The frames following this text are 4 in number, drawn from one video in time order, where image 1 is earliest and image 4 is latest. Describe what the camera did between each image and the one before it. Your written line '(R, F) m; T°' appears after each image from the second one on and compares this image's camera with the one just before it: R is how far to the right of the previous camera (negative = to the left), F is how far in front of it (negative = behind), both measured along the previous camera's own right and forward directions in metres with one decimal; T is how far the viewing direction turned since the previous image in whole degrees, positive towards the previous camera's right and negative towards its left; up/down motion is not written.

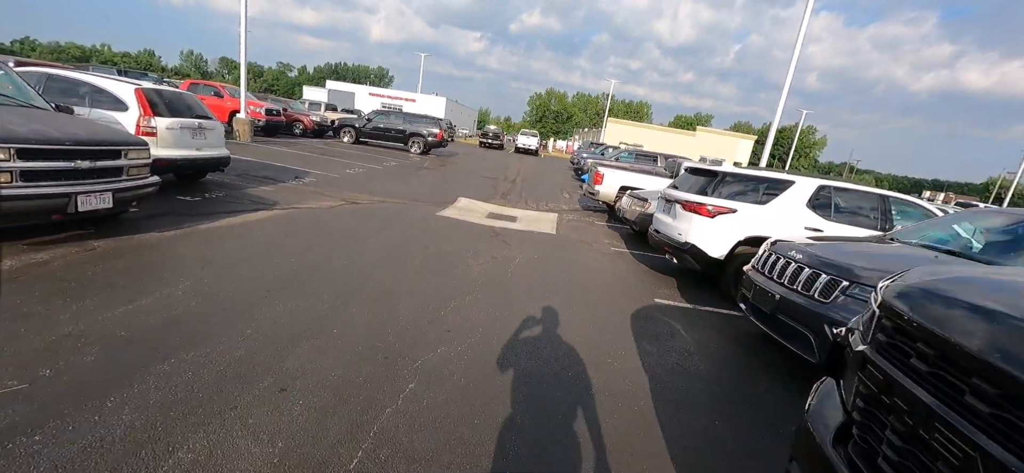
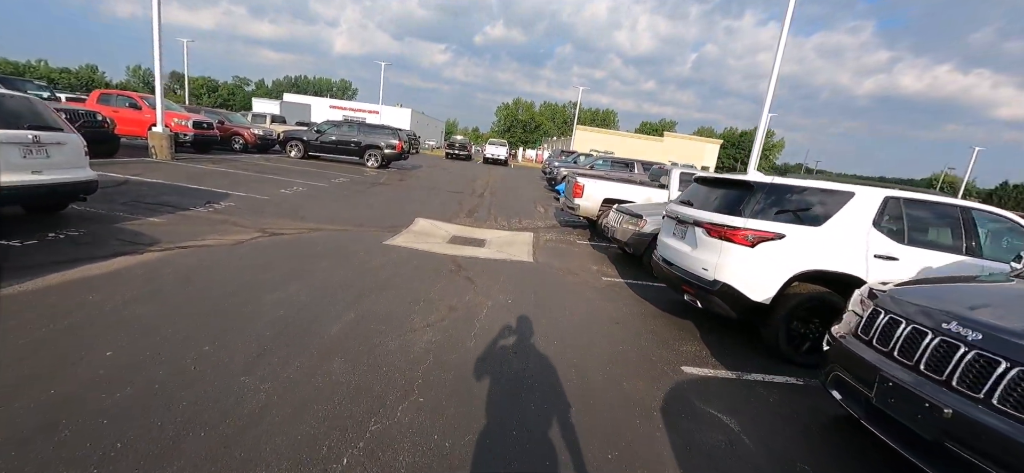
(+0.1, +1.6) m; +4°
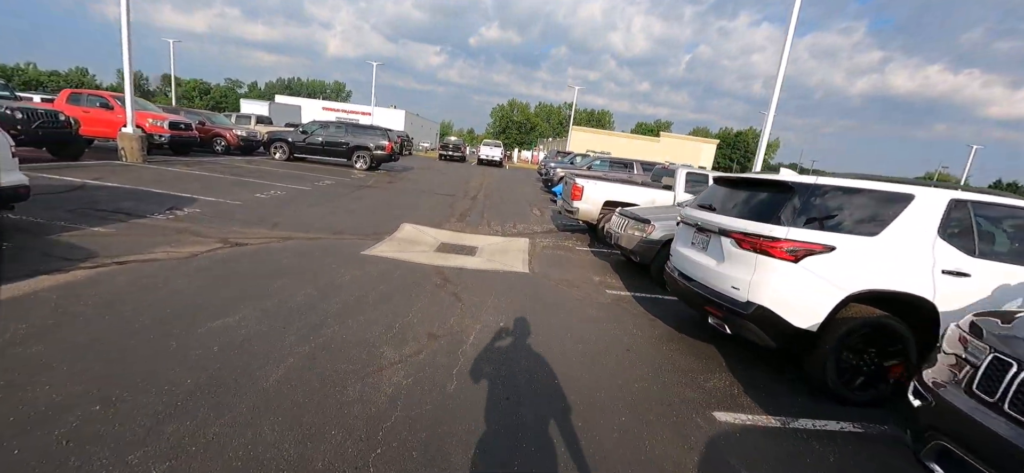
(0.0, +0.7) m; +1°
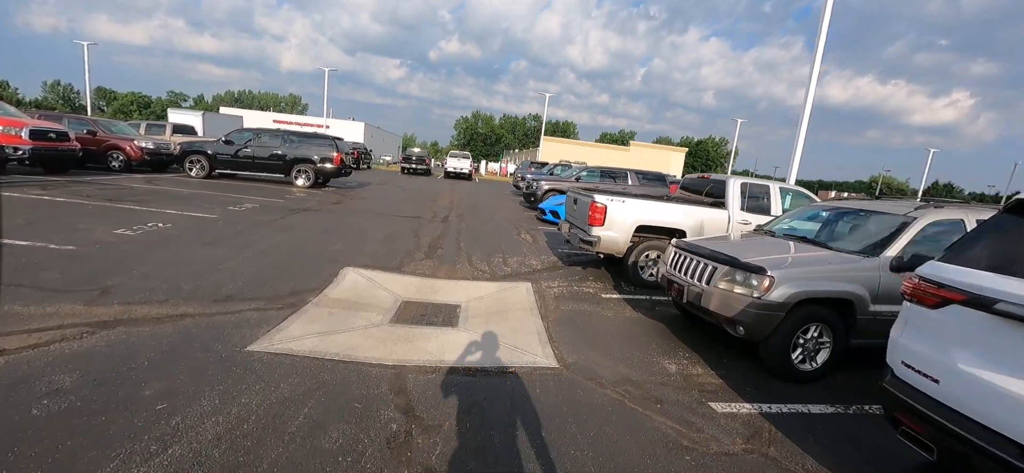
(-0.4, +2.8) m; +5°
